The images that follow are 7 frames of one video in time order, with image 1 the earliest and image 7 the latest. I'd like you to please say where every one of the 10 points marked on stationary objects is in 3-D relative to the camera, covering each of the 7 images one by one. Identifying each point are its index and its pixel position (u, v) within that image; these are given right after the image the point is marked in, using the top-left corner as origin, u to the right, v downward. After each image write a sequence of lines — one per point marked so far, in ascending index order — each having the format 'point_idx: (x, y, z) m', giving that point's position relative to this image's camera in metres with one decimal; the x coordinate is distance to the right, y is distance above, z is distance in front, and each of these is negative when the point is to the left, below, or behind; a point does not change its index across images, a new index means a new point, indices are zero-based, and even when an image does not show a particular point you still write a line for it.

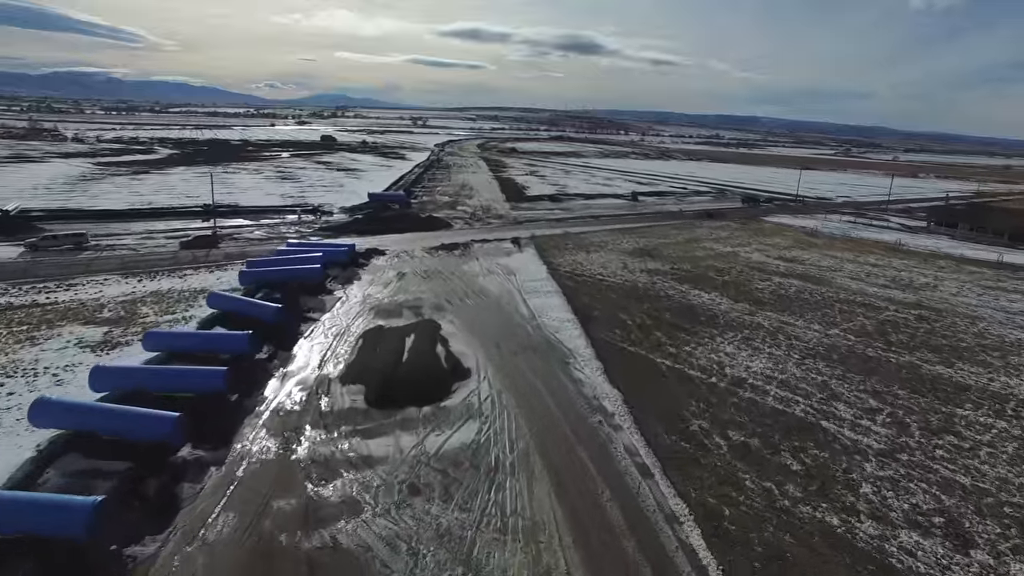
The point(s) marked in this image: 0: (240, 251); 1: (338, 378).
0: (-7.3, +1.0, +18.1) m
1: (-2.4, -1.3, +9.4) m
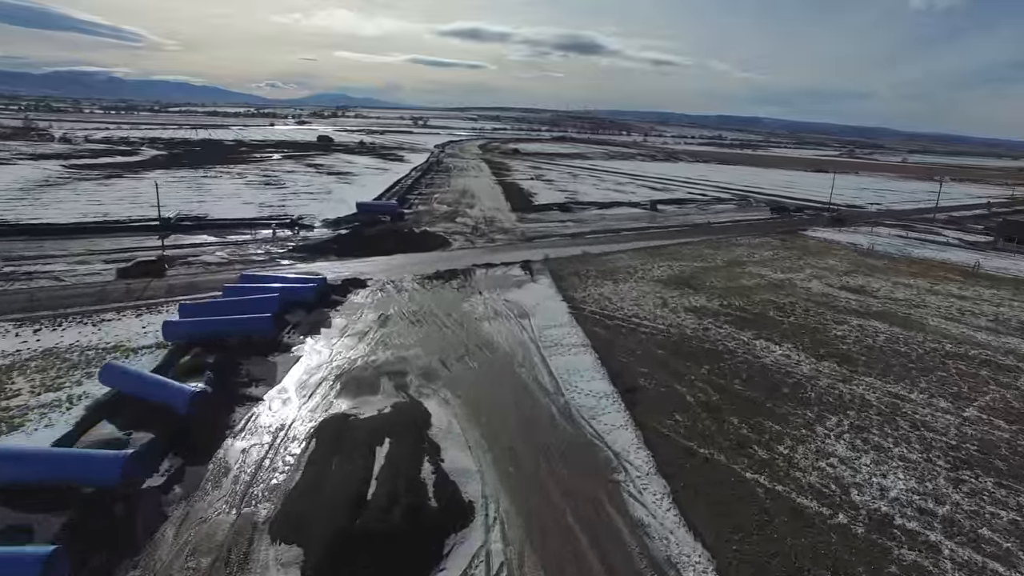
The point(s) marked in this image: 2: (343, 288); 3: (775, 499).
0: (-7.1, +0.1, +14.7) m
1: (-2.2, -2.1, +6.0) m
2: (-3.5, -0.1, +14.0) m
3: (+2.7, -2.1, +6.8) m
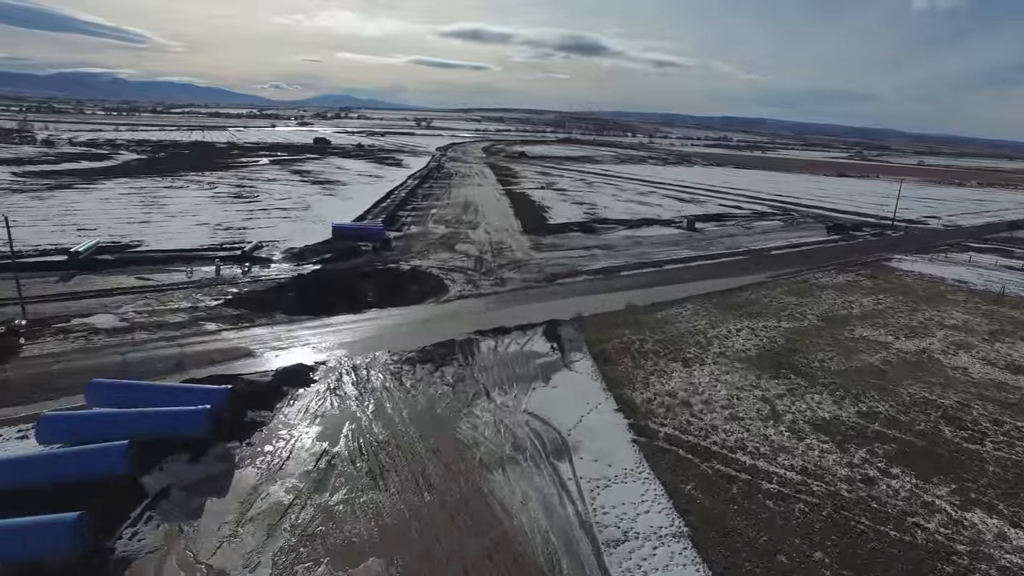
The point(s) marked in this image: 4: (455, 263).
0: (-6.7, -1.2, +9.7) m
1: (-1.9, -3.5, +0.9) m
2: (-3.2, -1.4, +8.9) m
3: (+3.0, -3.5, +1.7) m
4: (-1.6, +0.7, +18.6) m
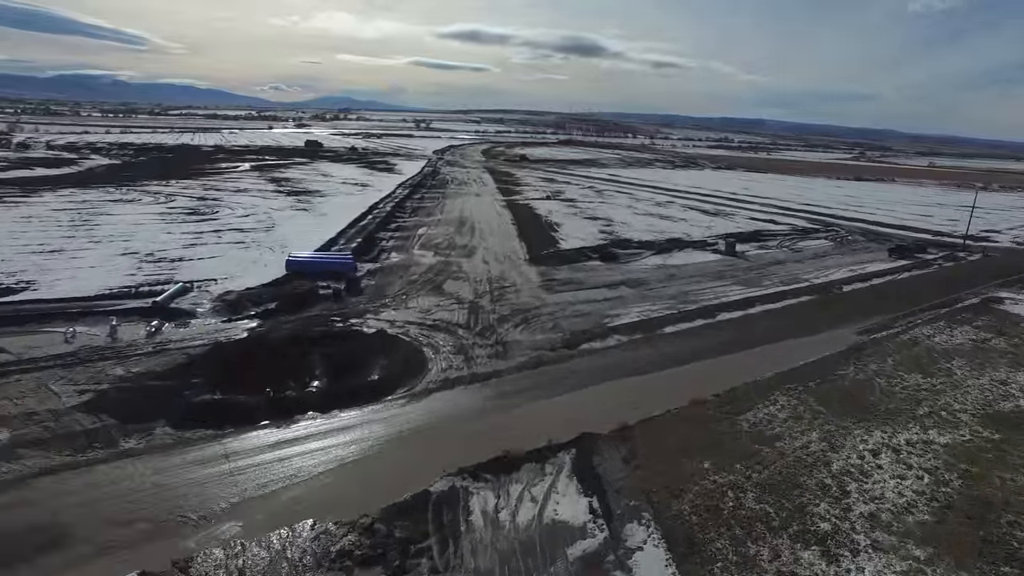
0: (-6.6, -2.5, +5.0) m
1: (-1.8, -4.7, -3.8) m
2: (-3.0, -2.7, +4.2) m
3: (+3.1, -4.7, -3.0) m
4: (-1.5, -0.6, +13.9) m
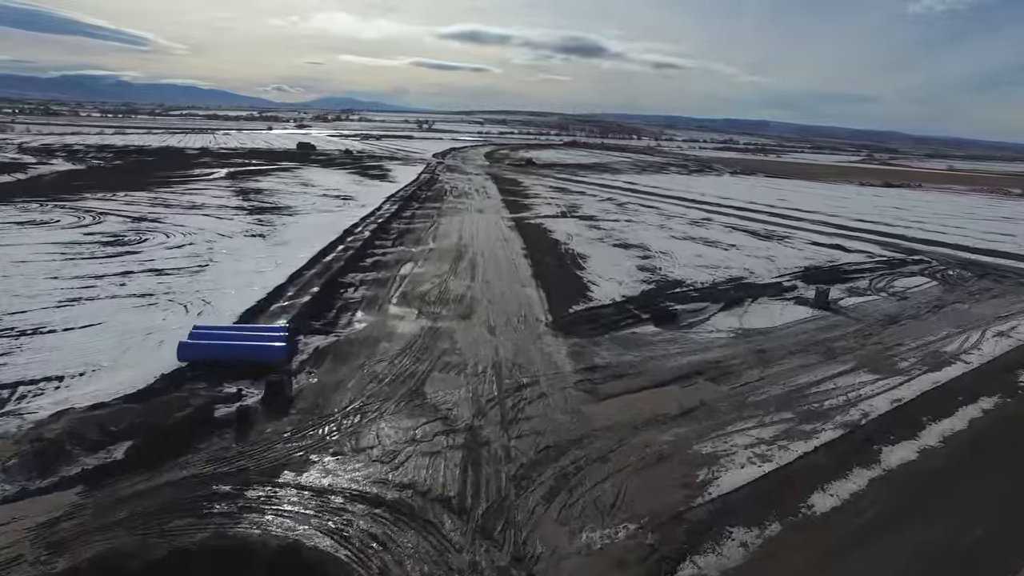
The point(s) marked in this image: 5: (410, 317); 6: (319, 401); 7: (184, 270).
0: (-6.3, -4.0, -1.1) m
1: (-1.5, -6.3, -9.9) m
2: (-2.7, -4.2, -1.9) m
3: (+3.4, -6.3, -9.1) m
4: (-1.1, -2.2, +7.8) m
5: (-2.2, -0.6, +14.4) m
6: (-2.9, -1.6, +9.9) m
7: (-8.7, +0.5, +17.9) m
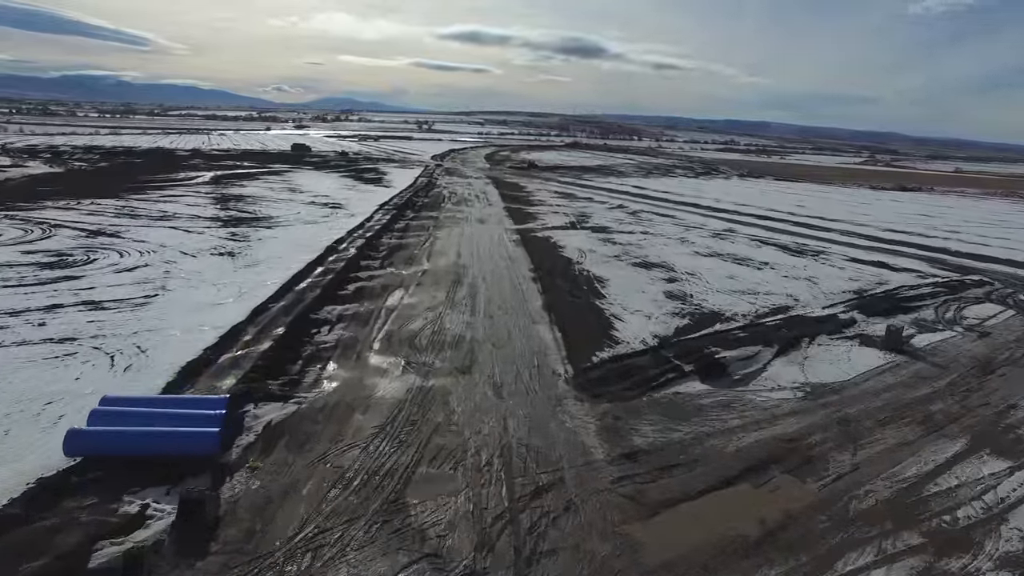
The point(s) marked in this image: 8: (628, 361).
0: (-6.1, -4.8, -4.1) m
1: (-1.3, -7.1, -12.8) m
2: (-2.6, -5.0, -4.8) m
3: (+3.6, -7.1, -12.0) m
4: (-0.9, -3.0, +4.9) m
5: (-2.0, -1.4, +11.4) m
6: (-2.7, -2.4, +6.9) m
7: (-8.6, -0.2, +14.9) m
8: (+2.1, -1.3, +12.4) m
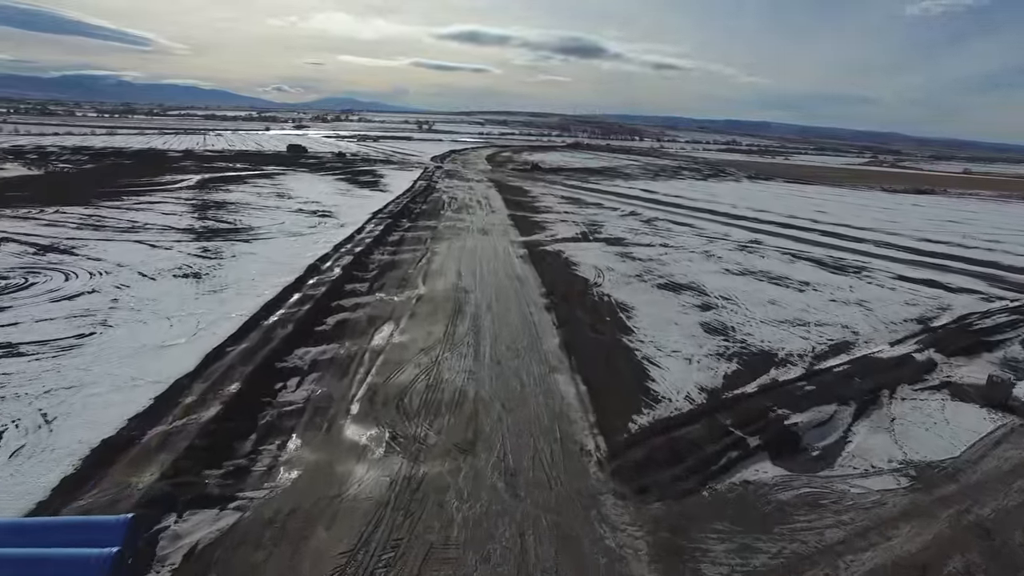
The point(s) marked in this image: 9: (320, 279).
0: (-5.9, -5.5, -6.8) m
1: (-1.1, -7.8, -15.5) m
2: (-2.3, -5.7, -7.5) m
3: (+3.8, -7.8, -14.7) m
4: (-0.7, -3.7, +2.2) m
5: (-1.8, -2.1, +8.7) m
6: (-2.4, -3.1, +4.2) m
7: (-8.3, -0.9, +12.2) m
8: (+2.4, -2.0, +9.7) m
9: (-5.1, +0.3, +18.0) m
